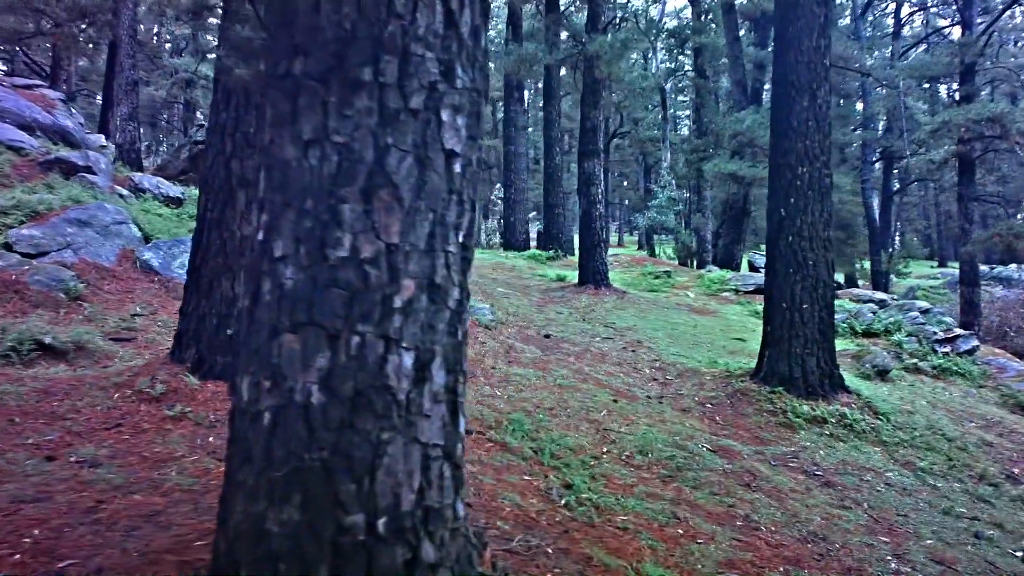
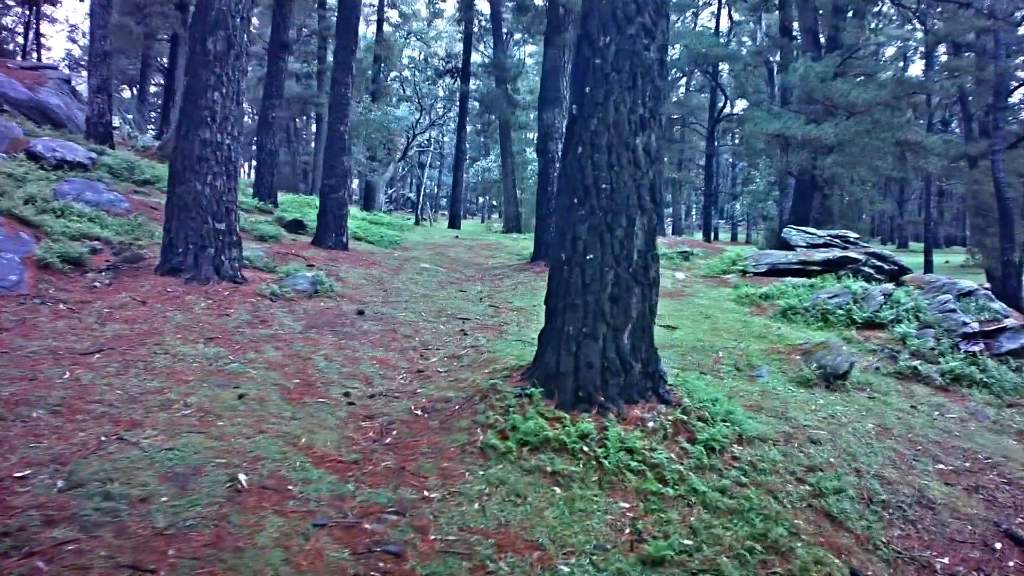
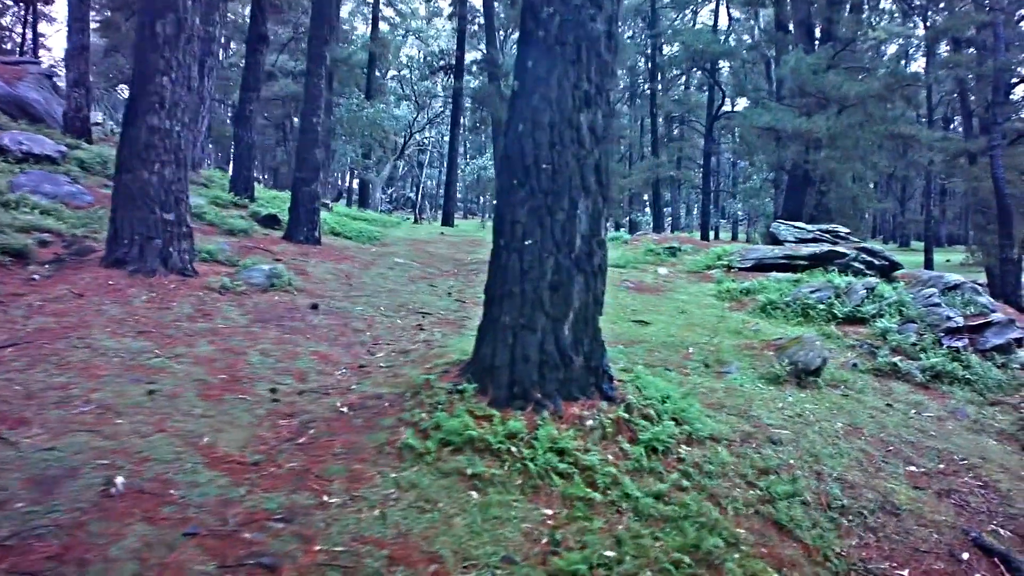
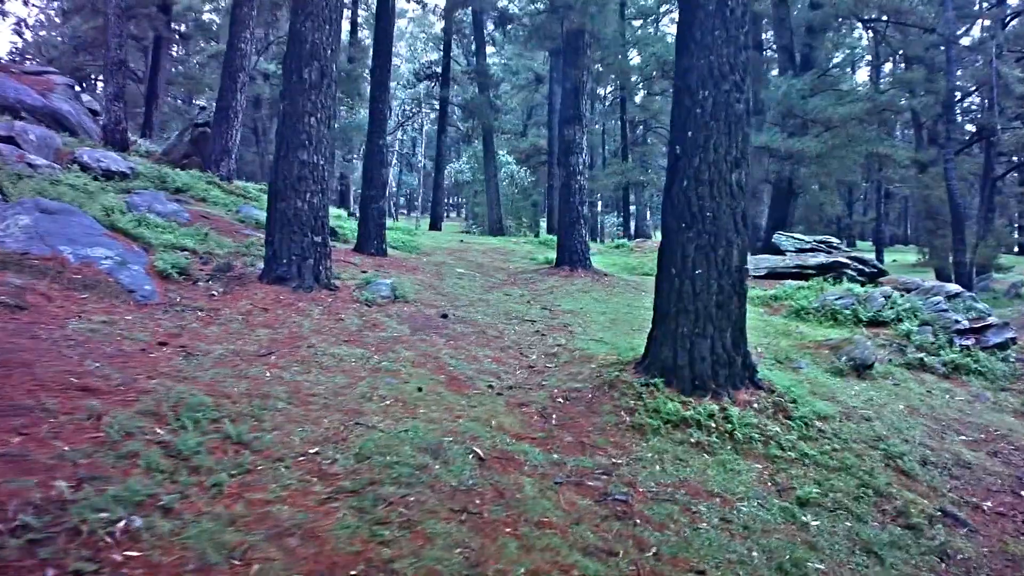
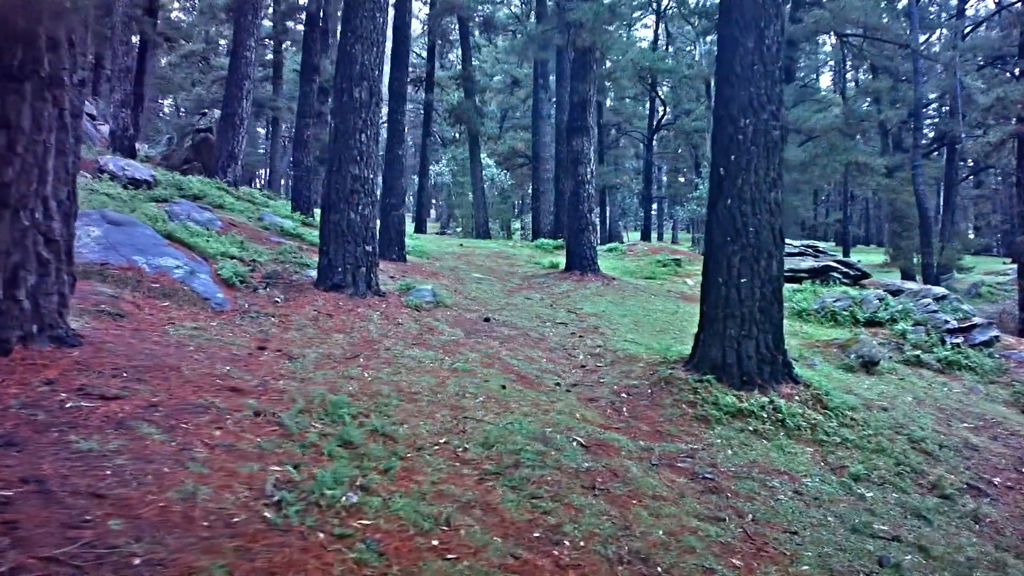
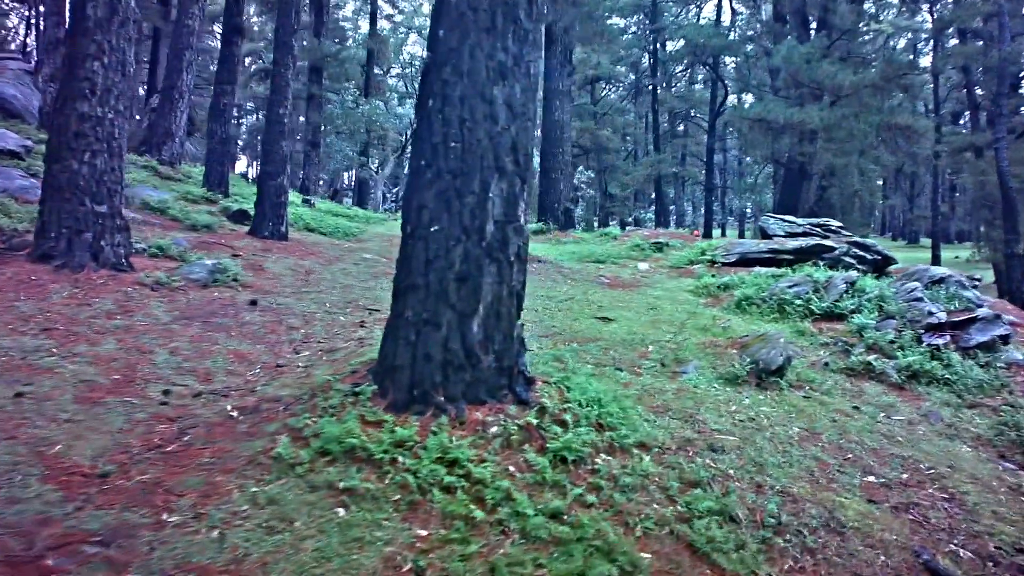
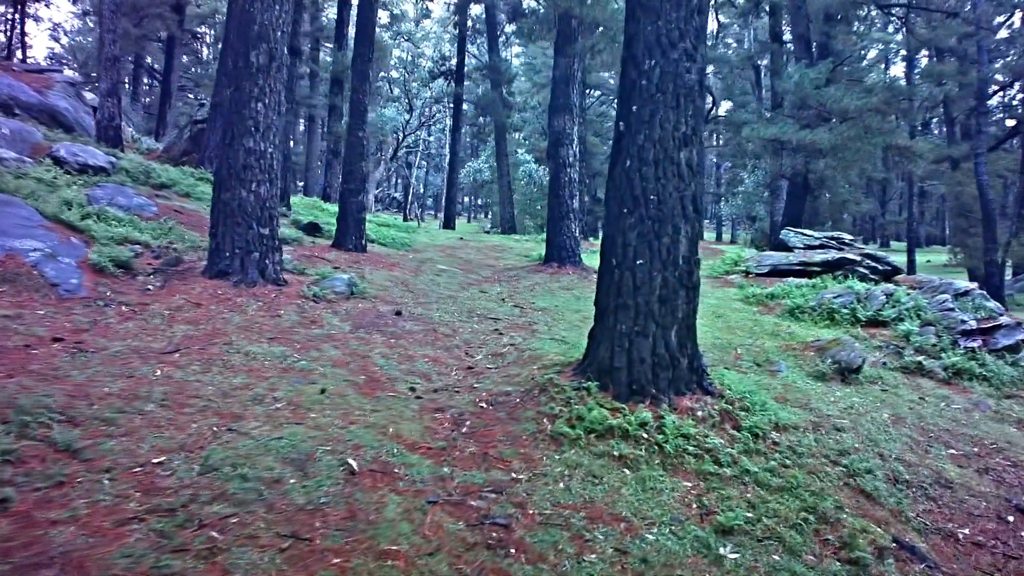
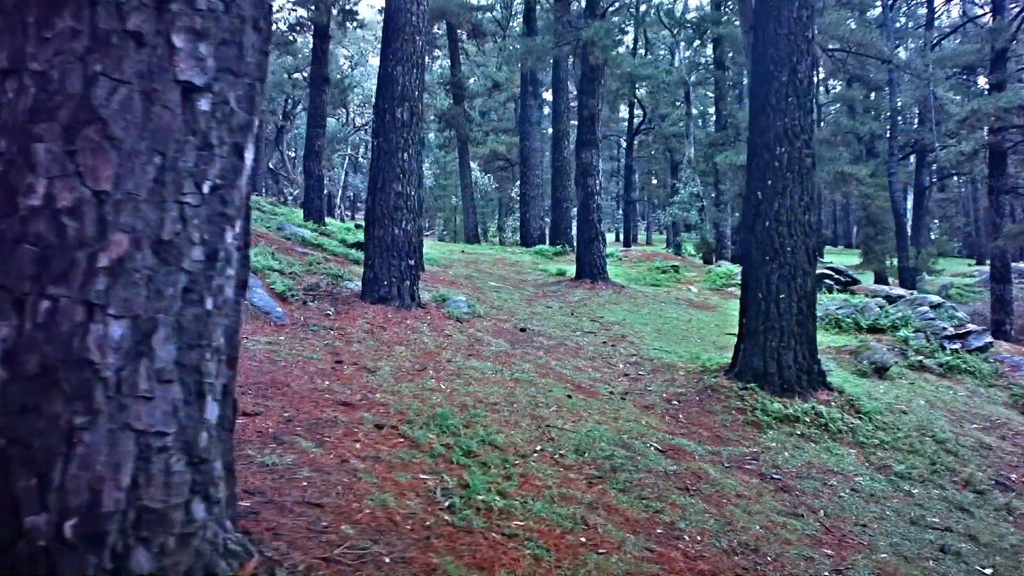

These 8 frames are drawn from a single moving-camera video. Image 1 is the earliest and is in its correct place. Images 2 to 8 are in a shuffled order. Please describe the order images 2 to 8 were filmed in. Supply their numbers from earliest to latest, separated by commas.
8, 5, 4, 7, 2, 3, 6
